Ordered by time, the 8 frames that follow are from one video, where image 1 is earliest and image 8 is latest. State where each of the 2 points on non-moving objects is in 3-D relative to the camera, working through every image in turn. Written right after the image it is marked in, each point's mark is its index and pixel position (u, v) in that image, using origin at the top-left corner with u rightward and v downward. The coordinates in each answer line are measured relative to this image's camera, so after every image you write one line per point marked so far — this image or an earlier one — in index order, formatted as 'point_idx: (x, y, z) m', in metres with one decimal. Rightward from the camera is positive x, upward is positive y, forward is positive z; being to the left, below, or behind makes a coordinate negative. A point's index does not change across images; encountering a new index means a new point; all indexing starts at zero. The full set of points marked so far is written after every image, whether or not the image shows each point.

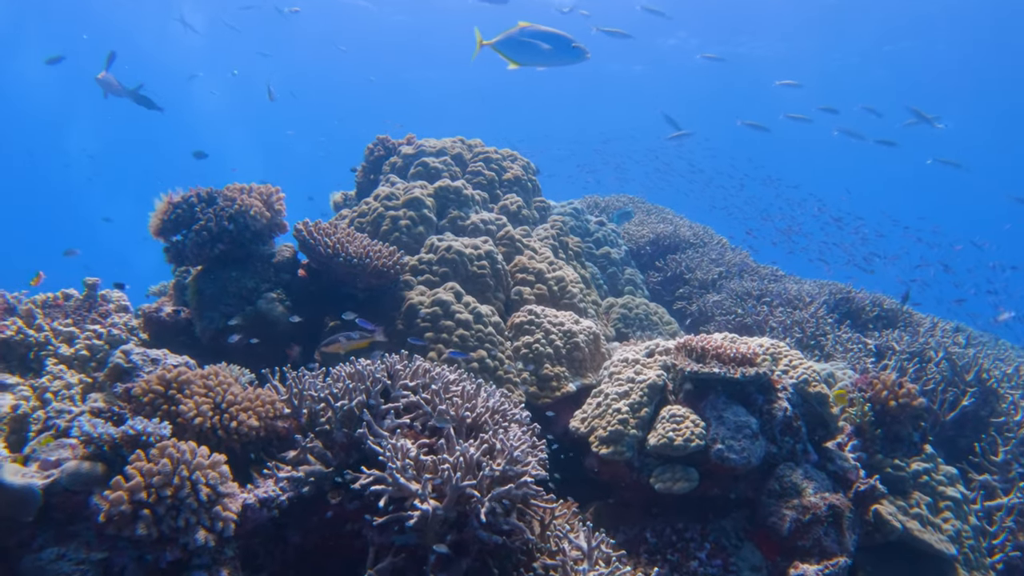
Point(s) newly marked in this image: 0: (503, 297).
0: (-0.1, -0.1, +5.7) m
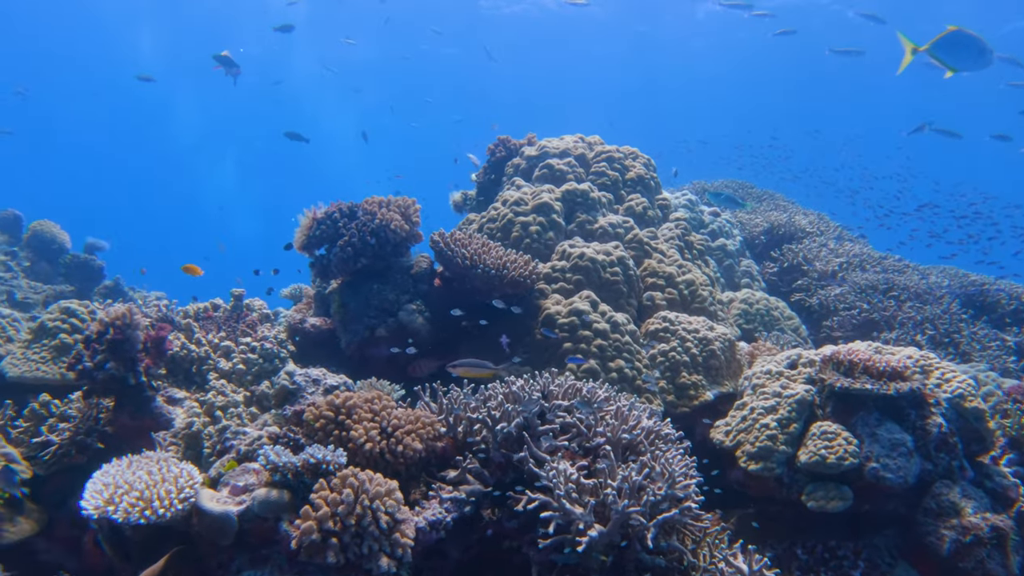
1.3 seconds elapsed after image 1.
0: (+0.8, -0.1, +5.7) m
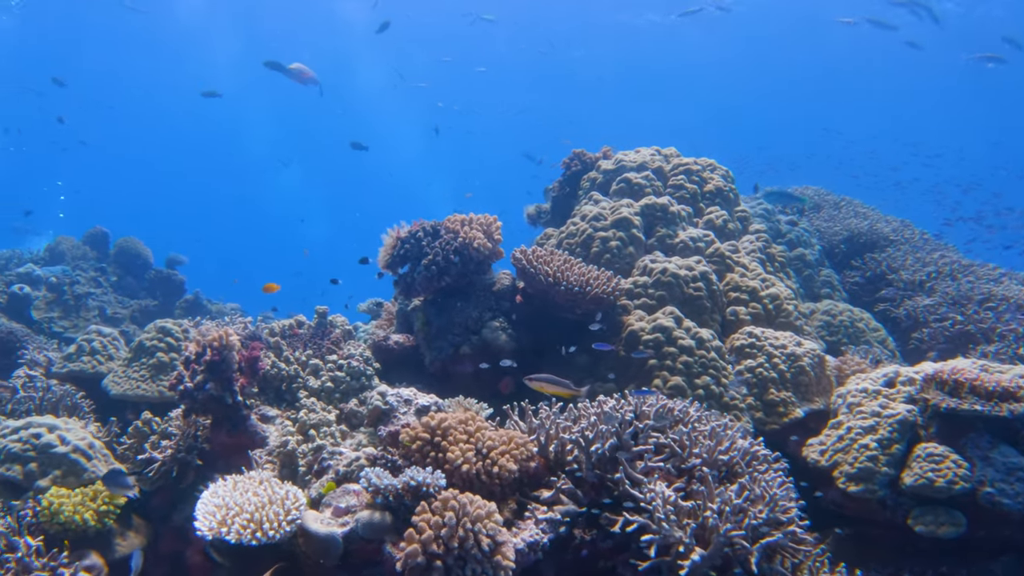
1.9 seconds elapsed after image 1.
0: (+1.4, -0.2, +5.7) m
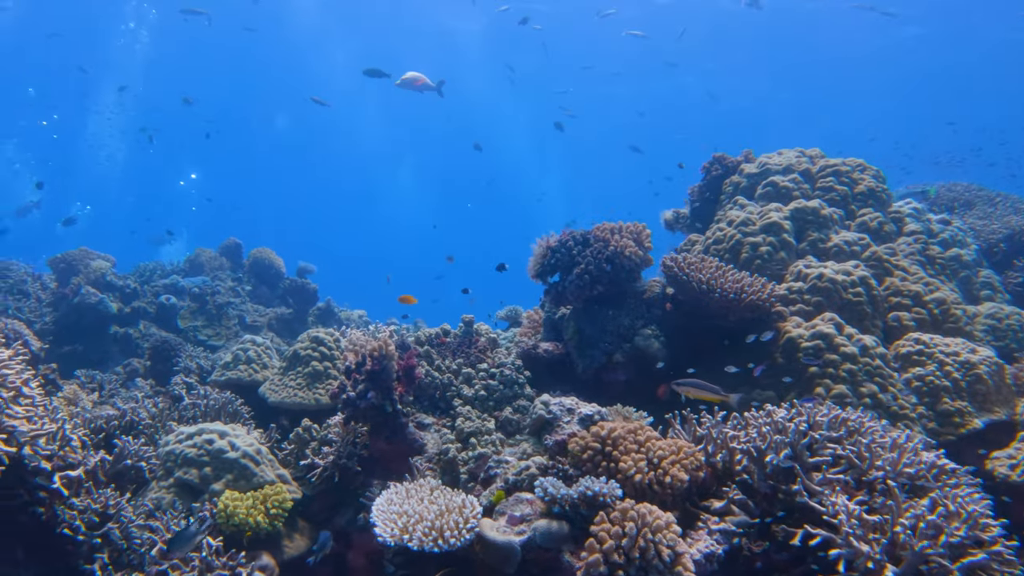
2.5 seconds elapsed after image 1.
0: (+2.3, -0.2, +5.5) m
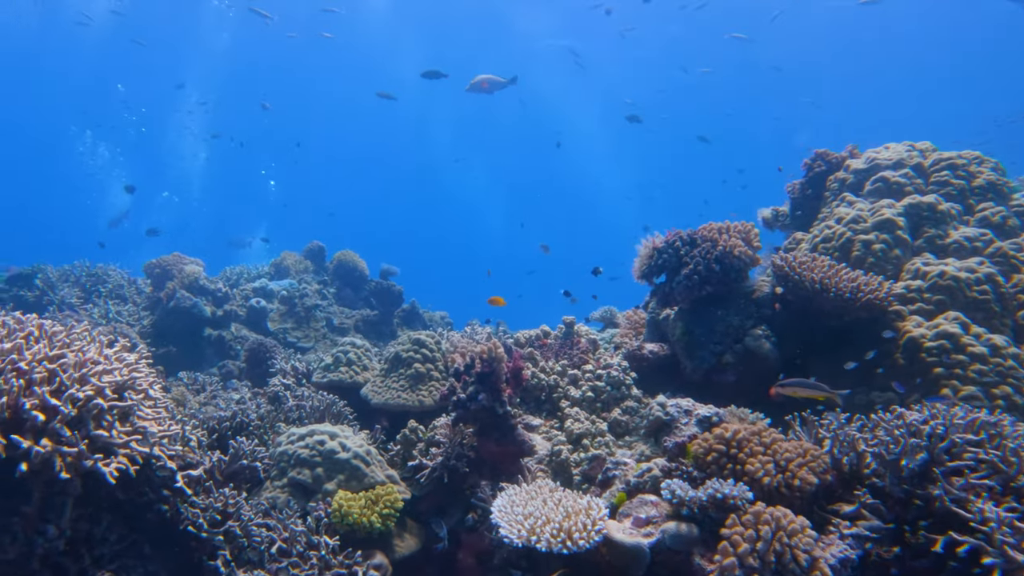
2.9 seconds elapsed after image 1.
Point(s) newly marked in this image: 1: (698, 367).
0: (+3.0, -0.2, +5.3) m
1: (+1.2, -0.5, +5.5) m
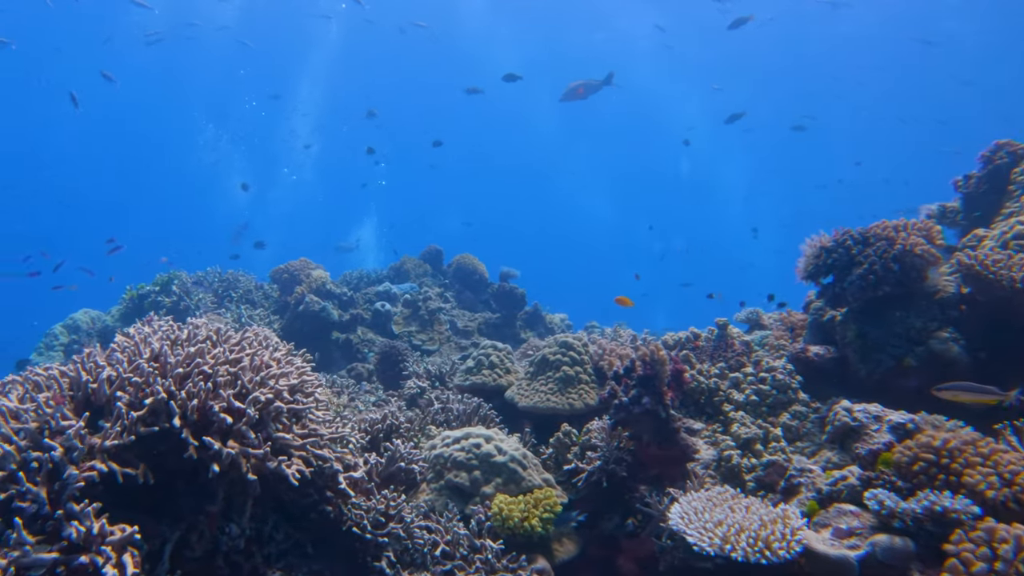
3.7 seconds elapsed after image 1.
0: (+4.0, -0.2, +4.9) m
1: (+2.2, -0.5, +5.2) m
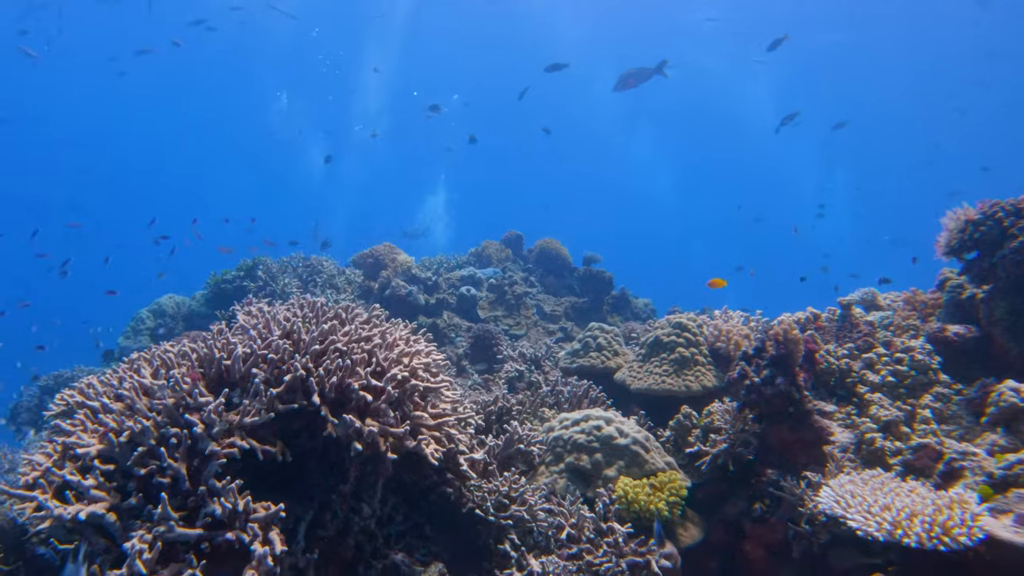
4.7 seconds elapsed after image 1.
0: (+4.7, -0.1, +4.5) m
1: (+2.9, -0.3, +4.9) m
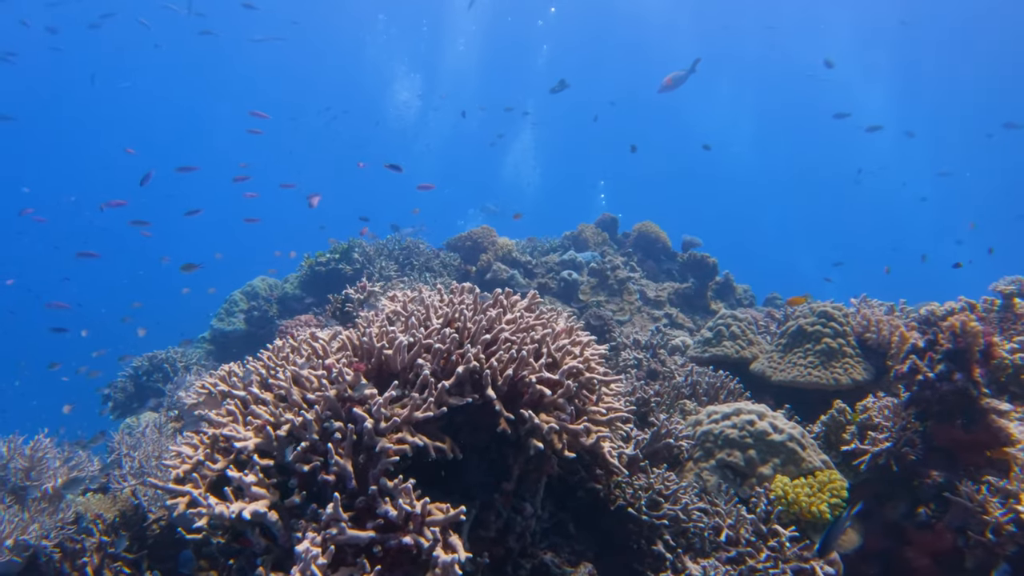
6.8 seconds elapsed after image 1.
0: (+5.6, 0.0, +3.9) m
1: (+3.8, -0.3, +4.4) m
